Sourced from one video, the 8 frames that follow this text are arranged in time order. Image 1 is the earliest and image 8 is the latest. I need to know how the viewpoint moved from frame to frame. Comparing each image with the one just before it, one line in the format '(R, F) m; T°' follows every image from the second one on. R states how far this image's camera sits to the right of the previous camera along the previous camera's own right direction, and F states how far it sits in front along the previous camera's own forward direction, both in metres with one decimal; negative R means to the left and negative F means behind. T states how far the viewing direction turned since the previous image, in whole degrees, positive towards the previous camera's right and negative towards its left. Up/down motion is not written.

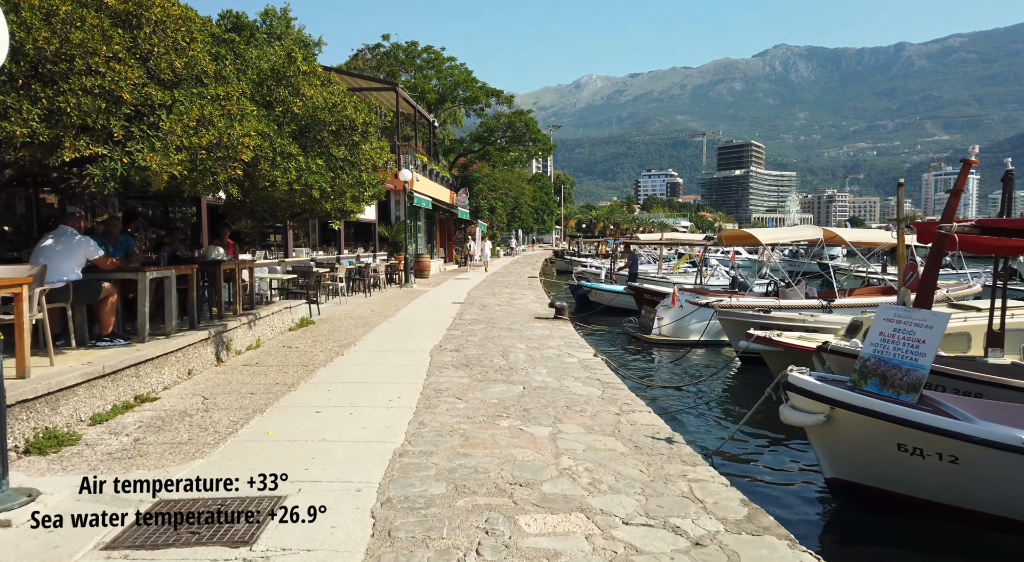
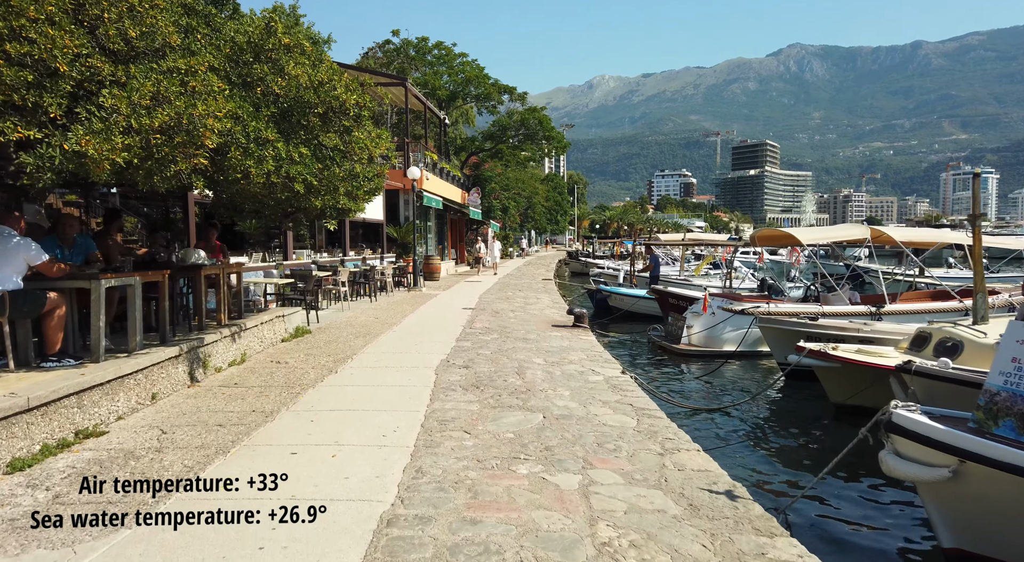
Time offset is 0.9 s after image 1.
(-0.1, +1.4) m; -1°
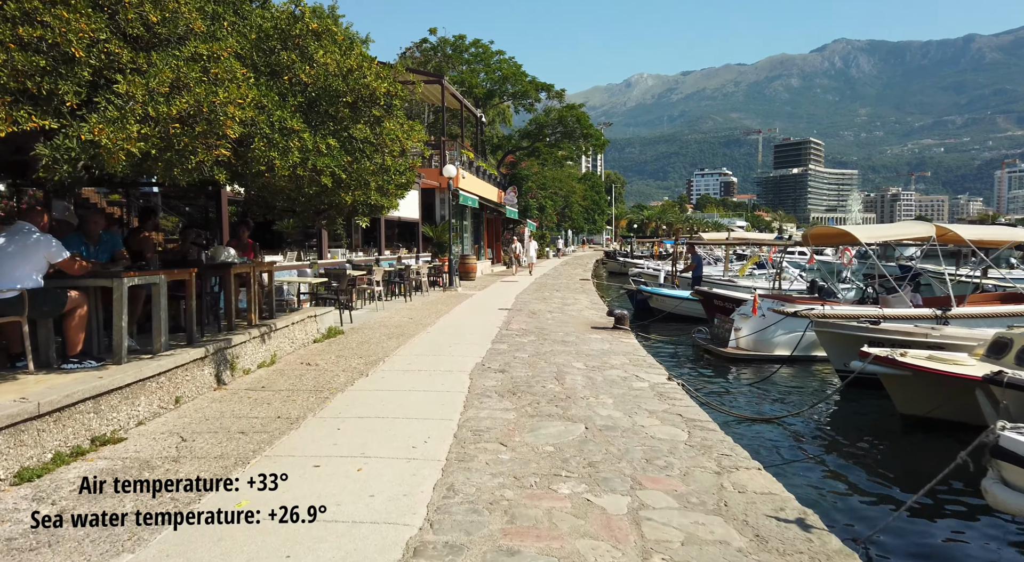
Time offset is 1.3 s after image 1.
(0.0, +0.5) m; -3°
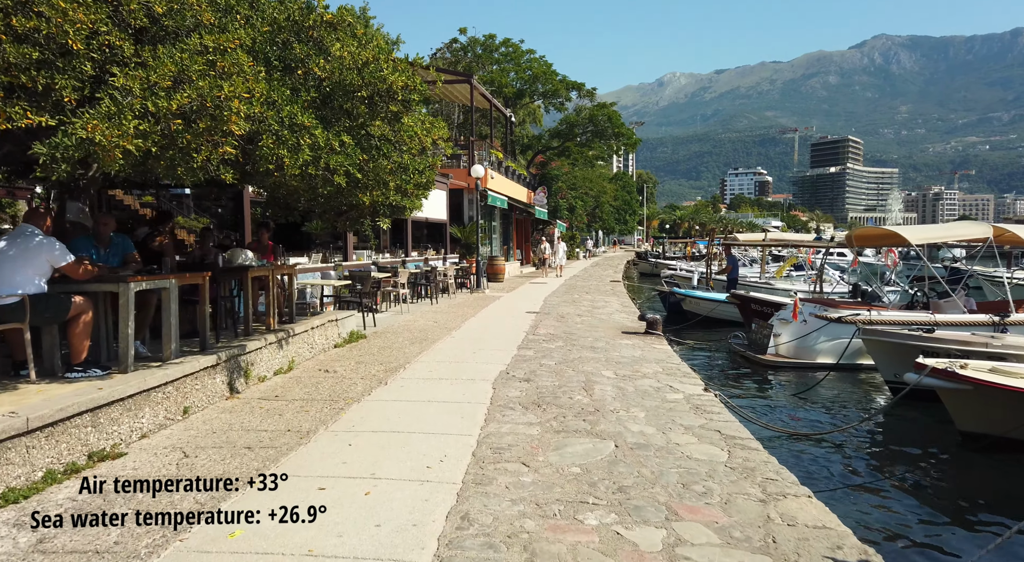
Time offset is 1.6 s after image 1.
(+0.1, +0.5) m; -3°
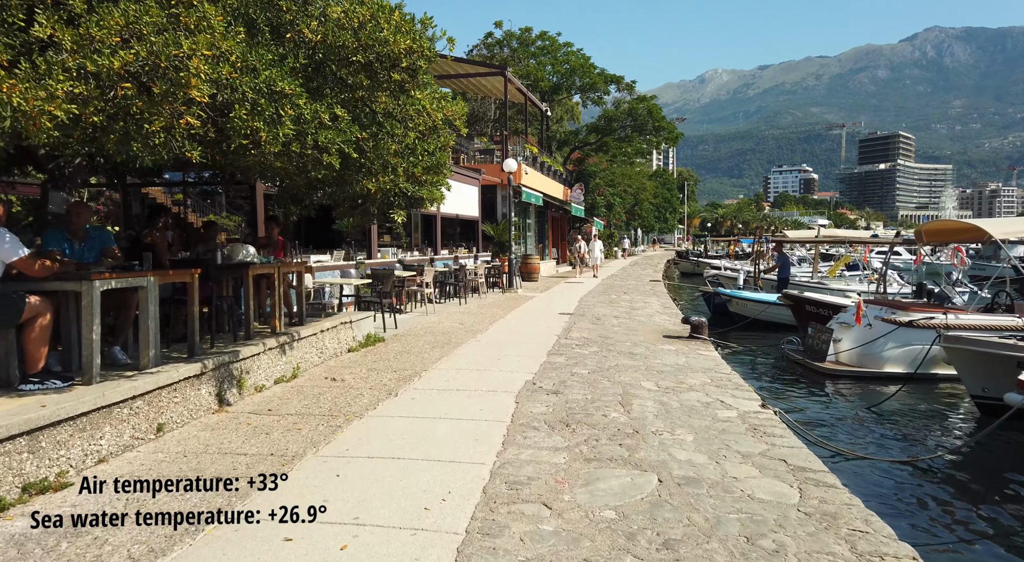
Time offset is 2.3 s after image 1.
(+0.1, +1.1) m; -3°
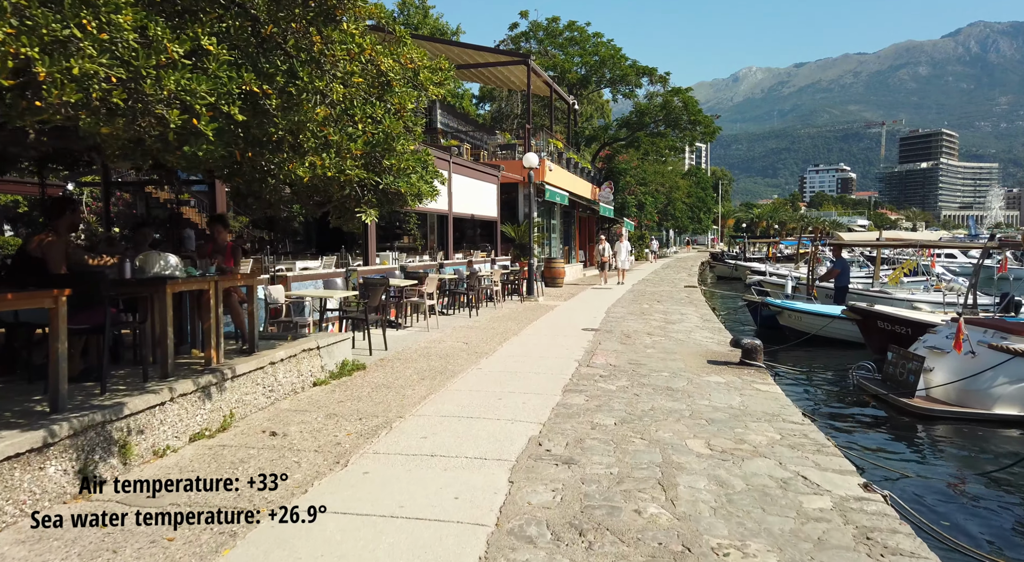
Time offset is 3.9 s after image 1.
(+0.3, +2.3) m; -2°
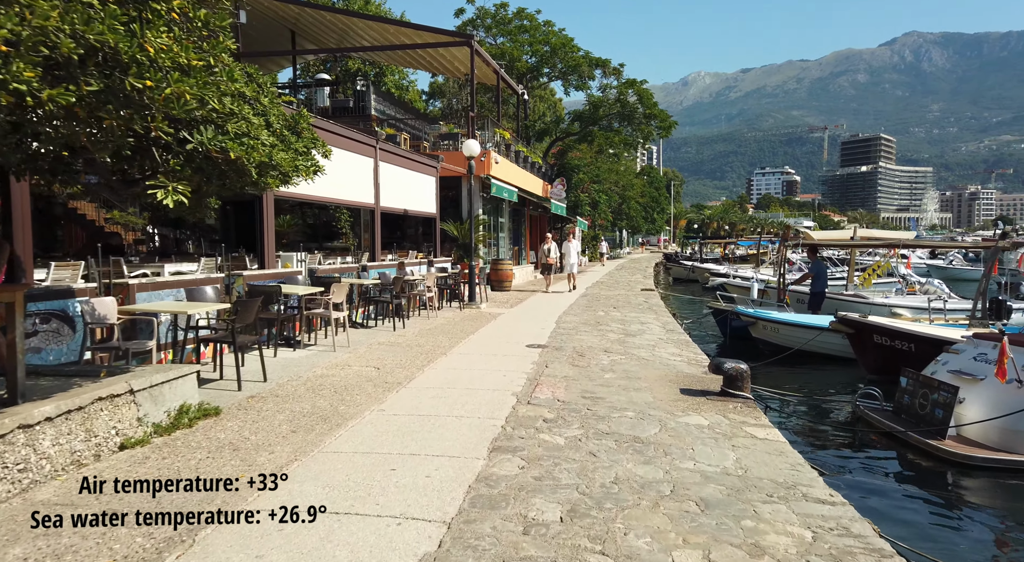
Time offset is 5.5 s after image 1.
(+0.4, +2.6) m; +4°
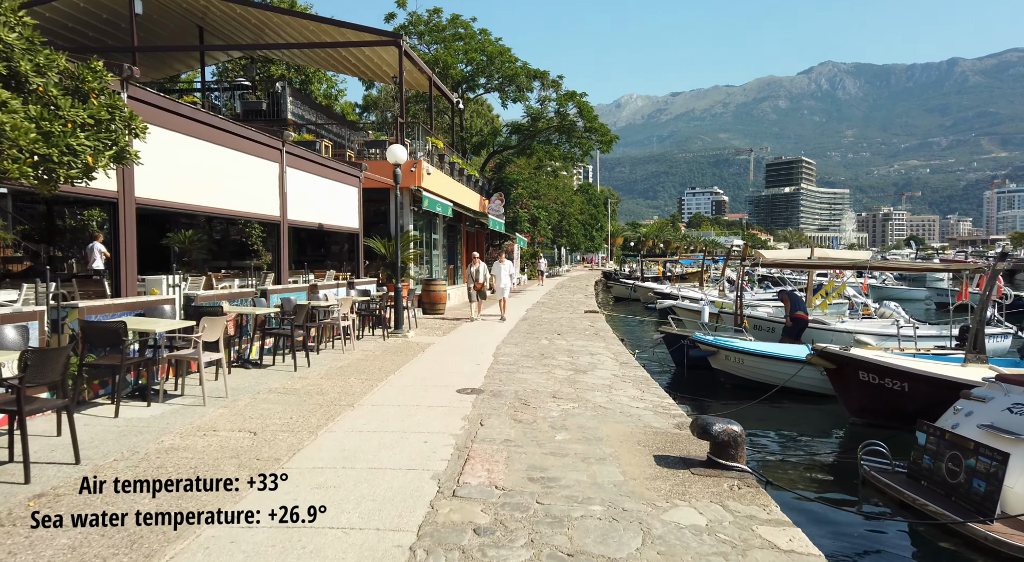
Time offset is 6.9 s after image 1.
(+0.2, +2.3) m; +5°
